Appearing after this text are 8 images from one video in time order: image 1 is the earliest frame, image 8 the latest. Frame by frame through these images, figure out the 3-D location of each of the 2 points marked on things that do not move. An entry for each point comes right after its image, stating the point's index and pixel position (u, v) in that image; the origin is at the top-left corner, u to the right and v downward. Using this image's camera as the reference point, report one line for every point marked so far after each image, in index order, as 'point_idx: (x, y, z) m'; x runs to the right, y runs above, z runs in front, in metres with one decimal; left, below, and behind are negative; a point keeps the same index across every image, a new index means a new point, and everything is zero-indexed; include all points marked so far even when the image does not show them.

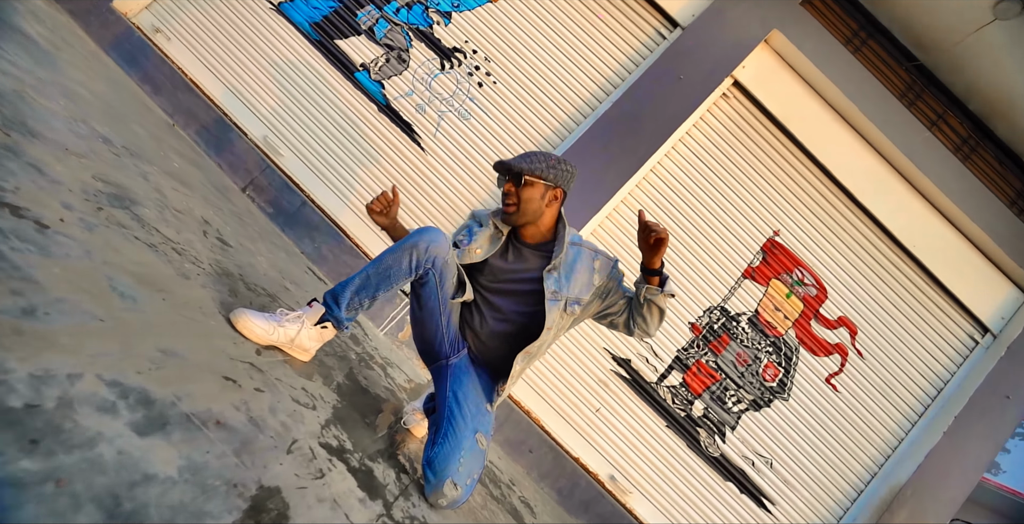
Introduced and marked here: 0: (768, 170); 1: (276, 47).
0: (+2.4, +0.9, +4.5) m
1: (-2.1, +1.9, +4.4) m
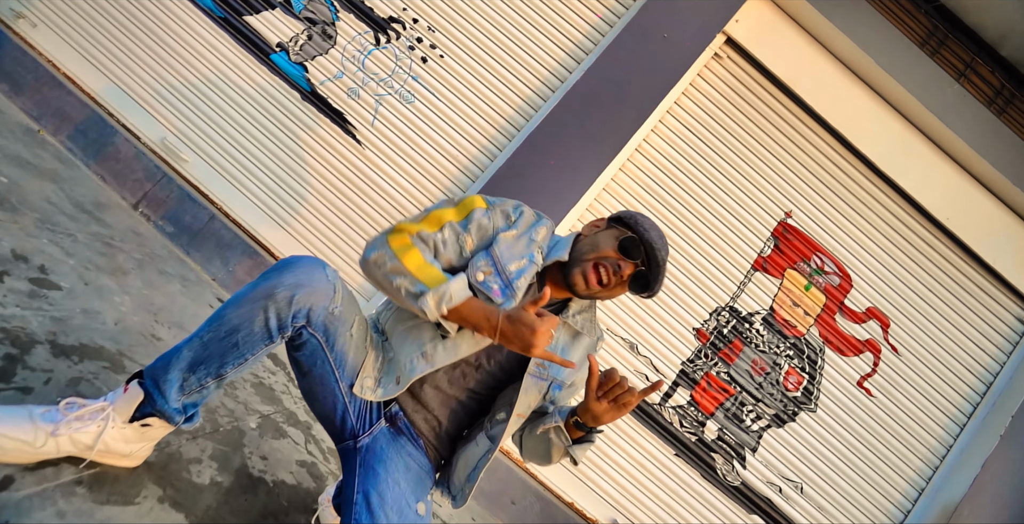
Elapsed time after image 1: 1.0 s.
0: (+2.1, +0.9, +3.8) m
1: (-2.5, +1.7, +3.6) m
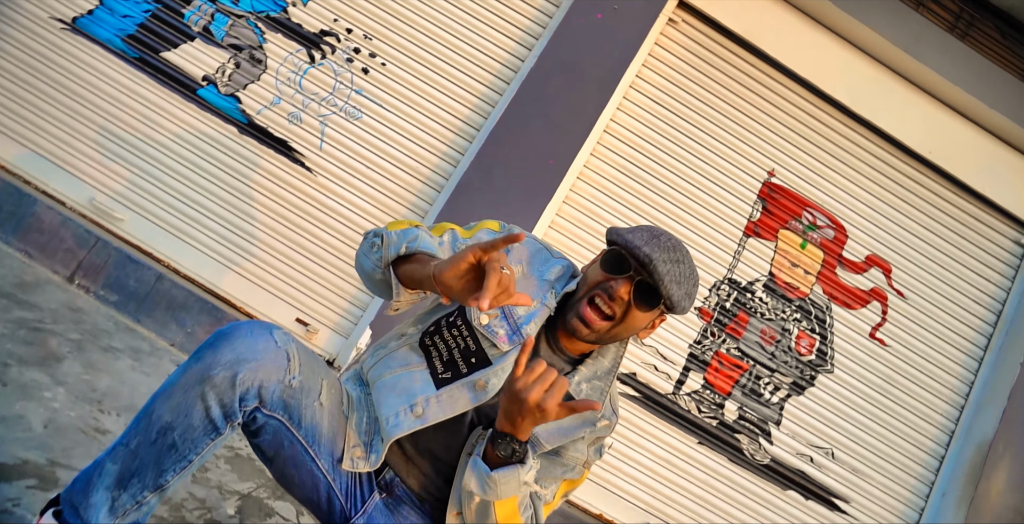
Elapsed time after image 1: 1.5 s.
0: (+1.7, +1.2, +3.7) m
1: (-2.9, +1.2, +3.3) m
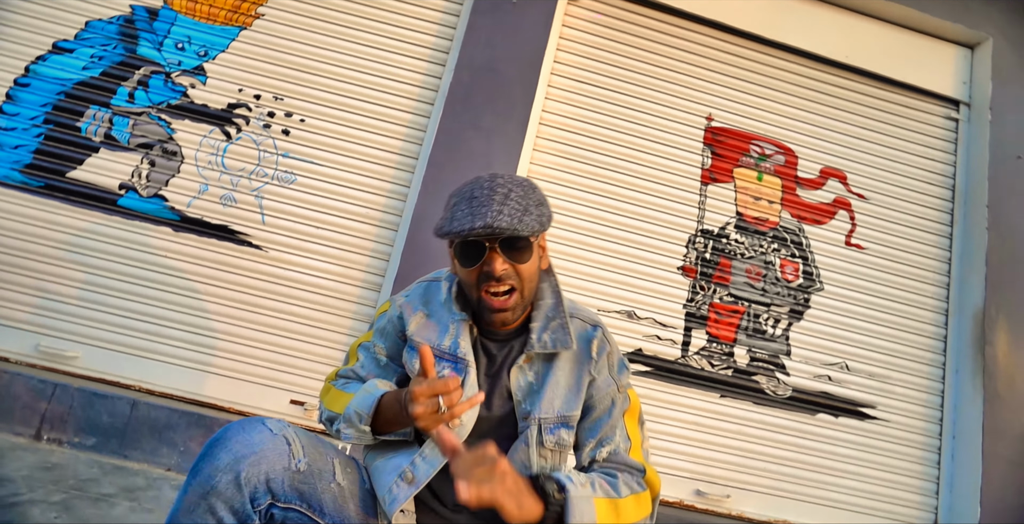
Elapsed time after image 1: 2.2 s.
0: (+1.1, +1.6, +3.7) m
1: (-3.2, +0.2, +3.0) m
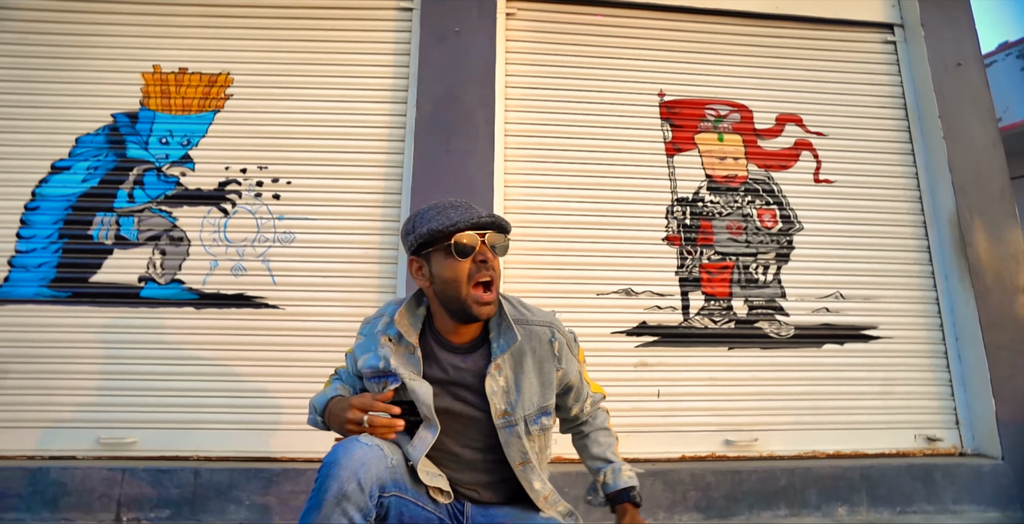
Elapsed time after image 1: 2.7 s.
0: (+0.7, +1.7, +3.9) m
1: (-3.3, -0.5, +3.3) m
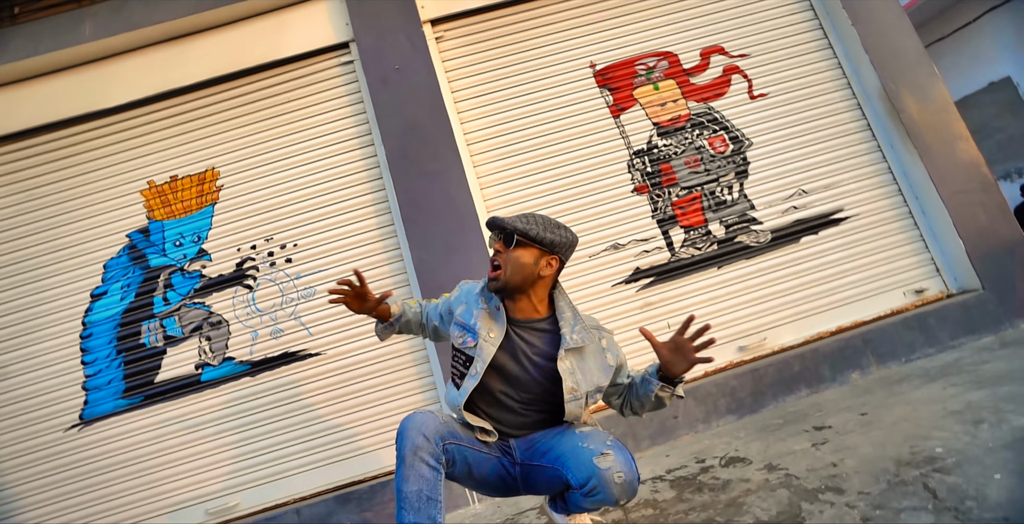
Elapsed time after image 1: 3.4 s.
0: (+0.2, +1.9, +4.3) m
1: (-3.0, -1.4, +3.8) m
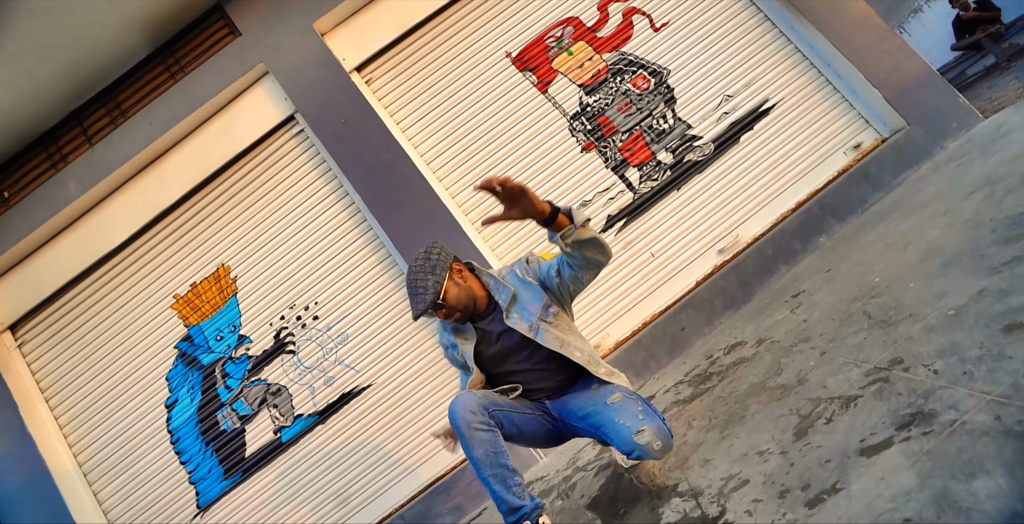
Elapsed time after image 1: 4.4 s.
0: (-0.6, +2.0, +4.7) m
1: (-2.4, -2.3, +4.3) m
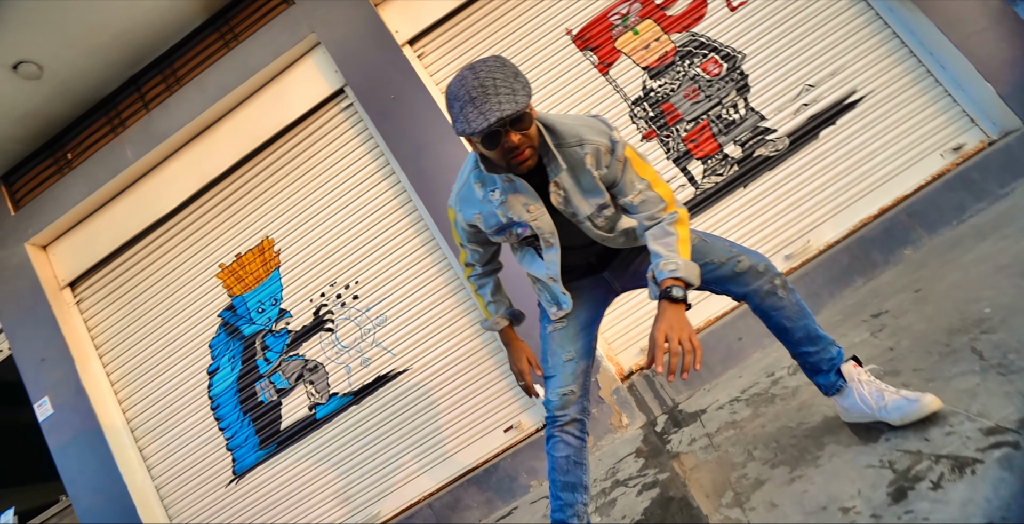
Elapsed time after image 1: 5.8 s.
0: (-0.1, +2.1, +4.4) m
1: (-2.1, -2.0, +4.4) m
